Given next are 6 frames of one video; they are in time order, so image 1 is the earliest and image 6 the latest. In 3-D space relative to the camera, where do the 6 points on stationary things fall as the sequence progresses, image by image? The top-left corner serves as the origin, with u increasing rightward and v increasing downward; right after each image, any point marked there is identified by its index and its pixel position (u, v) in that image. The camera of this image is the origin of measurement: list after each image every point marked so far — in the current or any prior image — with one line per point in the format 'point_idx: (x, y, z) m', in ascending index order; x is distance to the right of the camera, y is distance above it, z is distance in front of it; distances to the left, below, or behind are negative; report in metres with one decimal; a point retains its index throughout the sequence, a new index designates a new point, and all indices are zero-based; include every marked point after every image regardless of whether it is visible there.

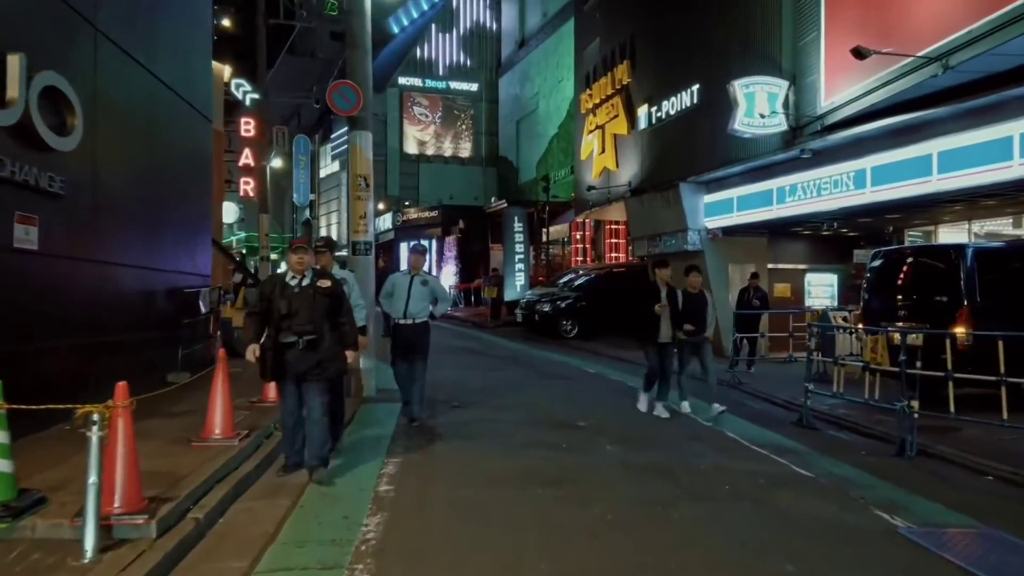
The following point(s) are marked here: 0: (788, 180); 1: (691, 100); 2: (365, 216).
0: (+6.1, +2.4, +16.3) m
1: (+4.6, +4.8, +19.2) m
2: (-2.2, +1.1, +11.1) m
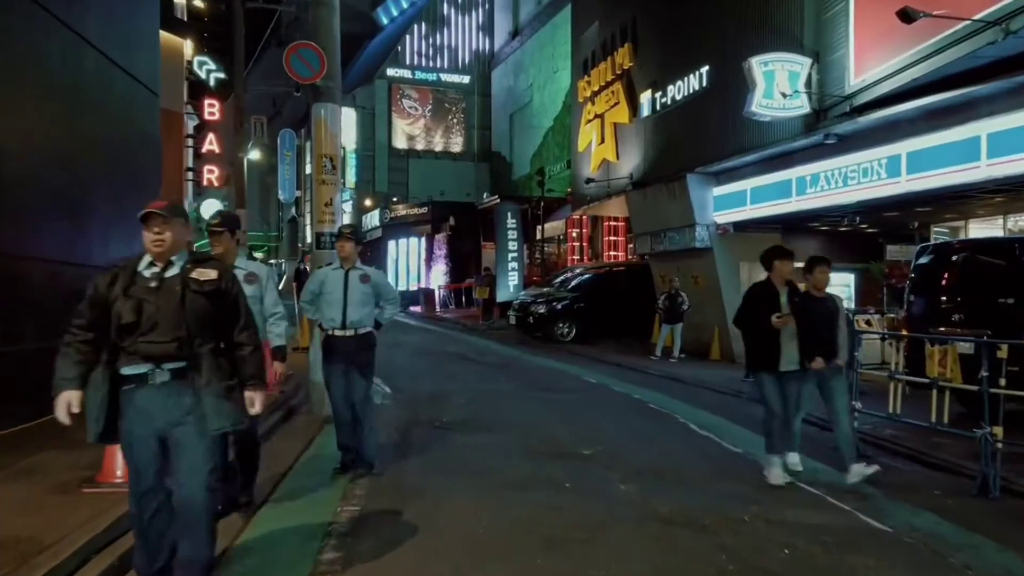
0: (+5.9, +2.4, +14.8) m
1: (+4.5, +4.8, +17.7) m
2: (-2.3, +1.1, +9.5) m
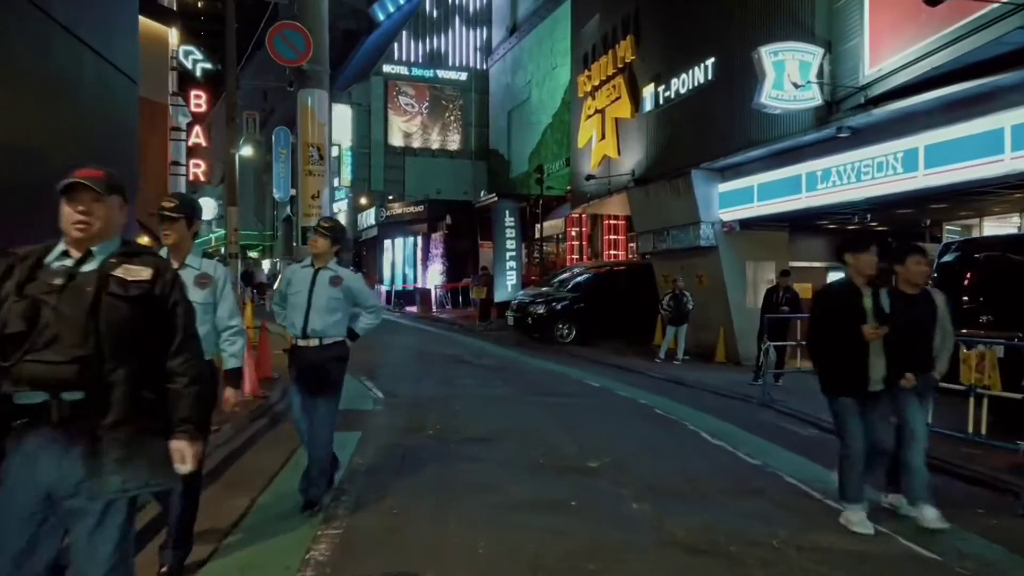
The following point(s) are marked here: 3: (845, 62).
0: (+5.9, +2.4, +14.2) m
1: (+4.4, +4.9, +17.1) m
2: (-2.3, +1.1, +8.9) m
3: (+6.0, +4.0, +13.4) m
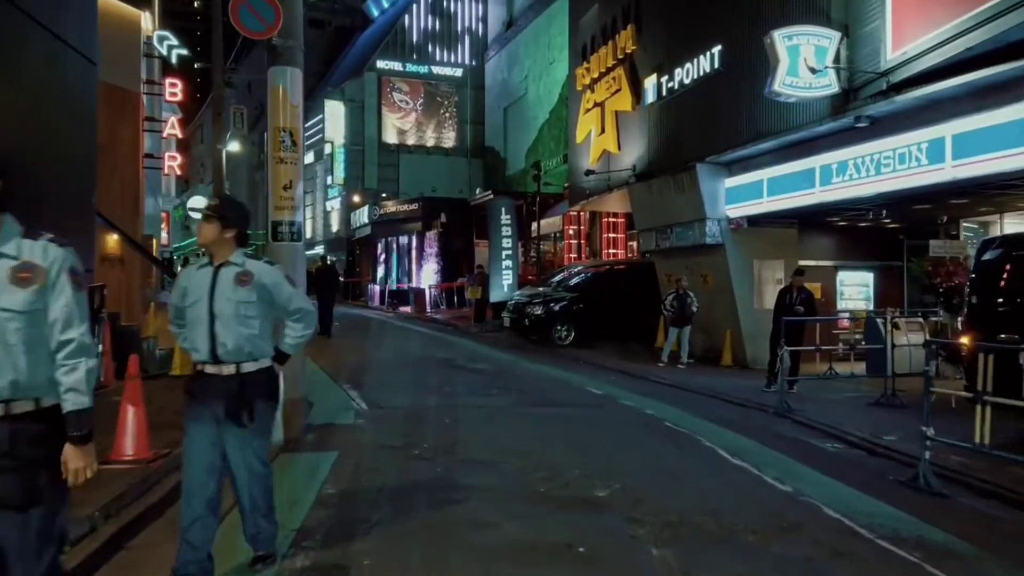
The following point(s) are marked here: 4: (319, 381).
0: (+5.8, +2.4, +13.4) m
1: (+4.3, +4.8, +16.2) m
2: (-2.3, +1.1, +8.0) m
3: (+5.9, +4.0, +12.5) m
4: (-3.1, -1.5, +12.0) m
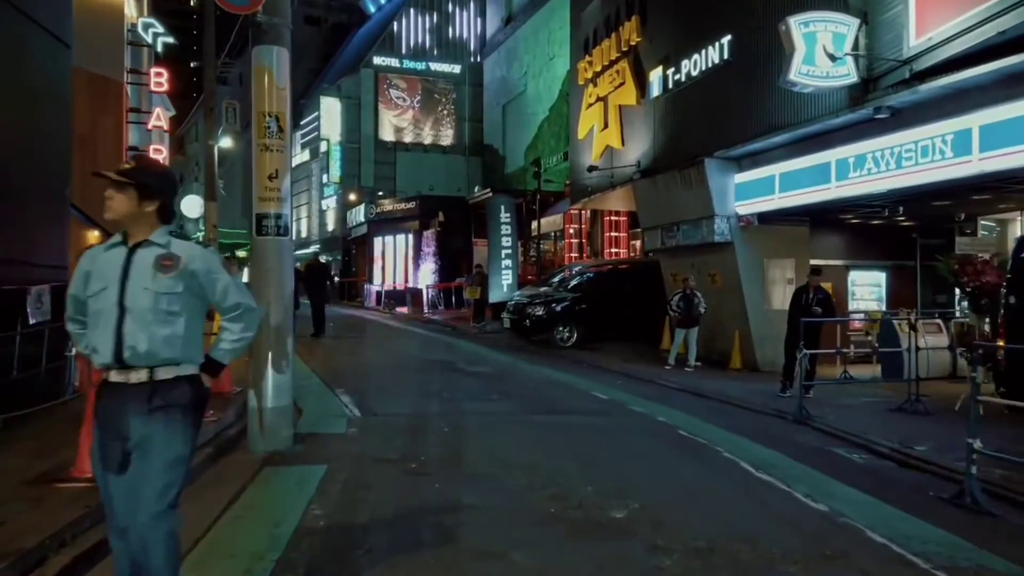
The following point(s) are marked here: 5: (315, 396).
0: (+5.8, +2.4, +12.8) m
1: (+4.4, +4.9, +15.6) m
2: (-2.3, +1.1, +7.3) m
3: (+5.9, +4.0, +11.9) m
4: (-3.0, -1.5, +11.3) m
5: (-2.8, -1.5, +10.5) m
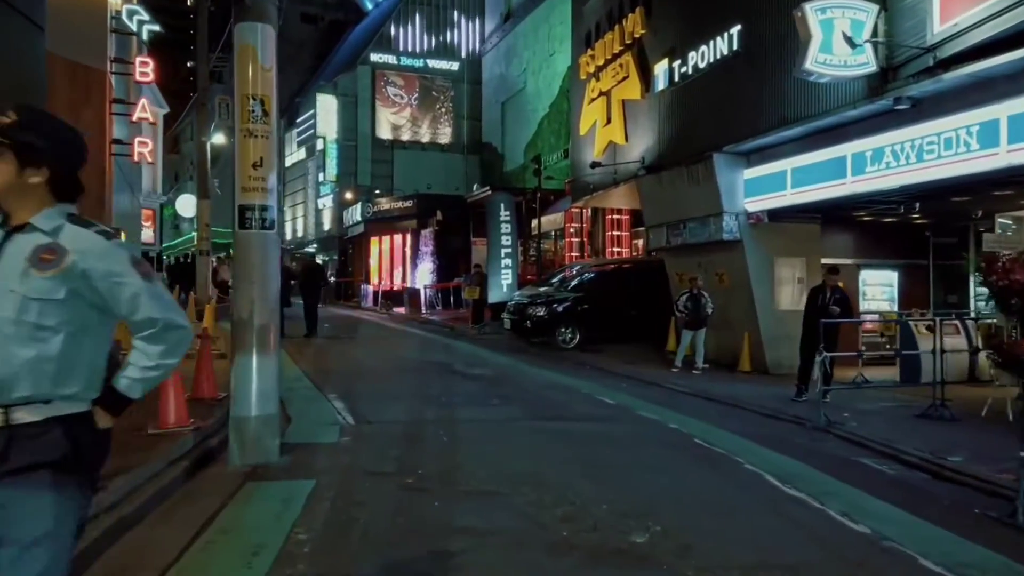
0: (+5.9, +2.4, +12.2) m
1: (+4.4, +4.9, +15.1) m
2: (-2.2, +1.1, +6.8) m
3: (+6.0, +4.1, +11.4) m
4: (-3.0, -1.5, +10.7) m
5: (-2.7, -1.5, +9.9) m
